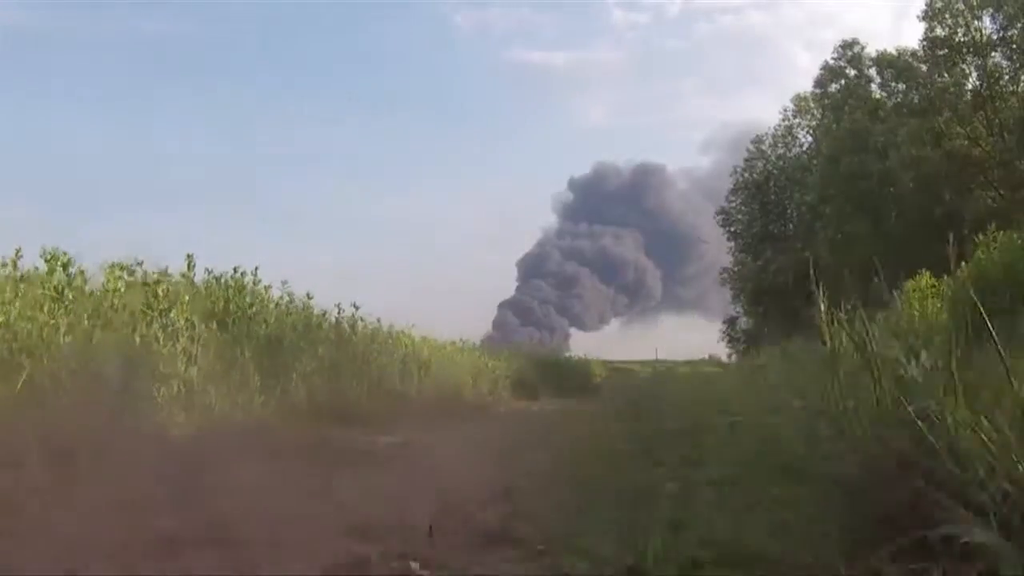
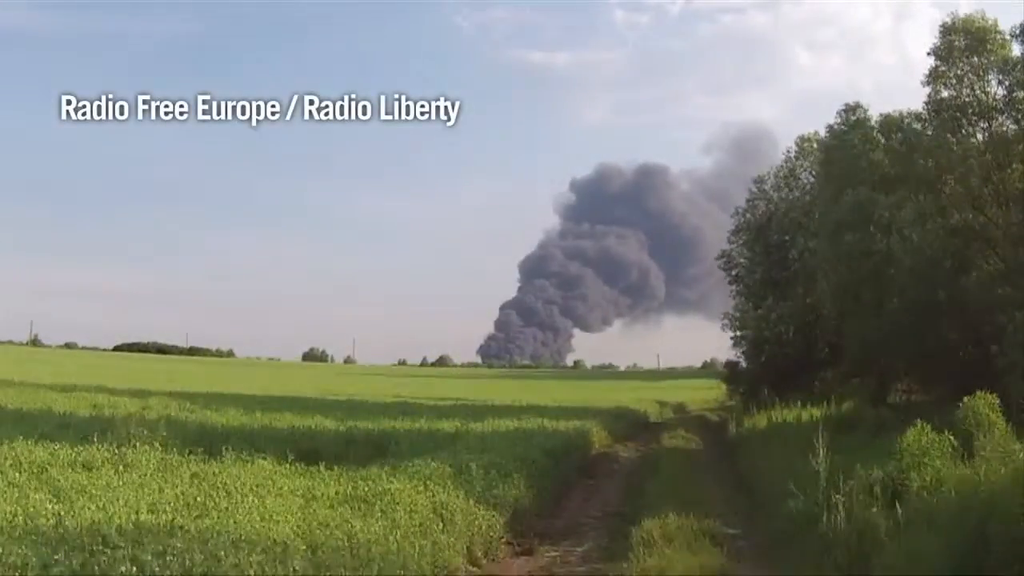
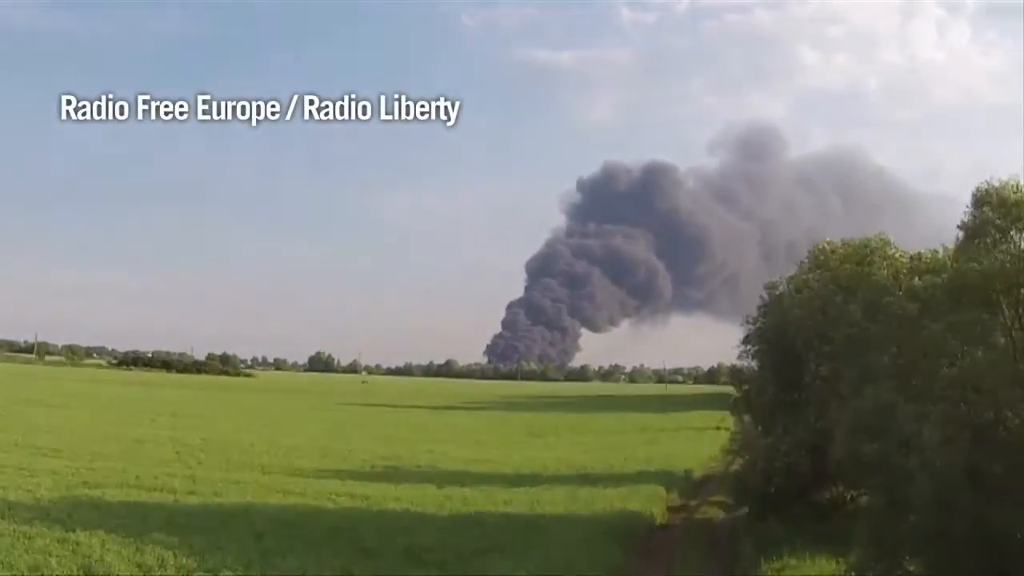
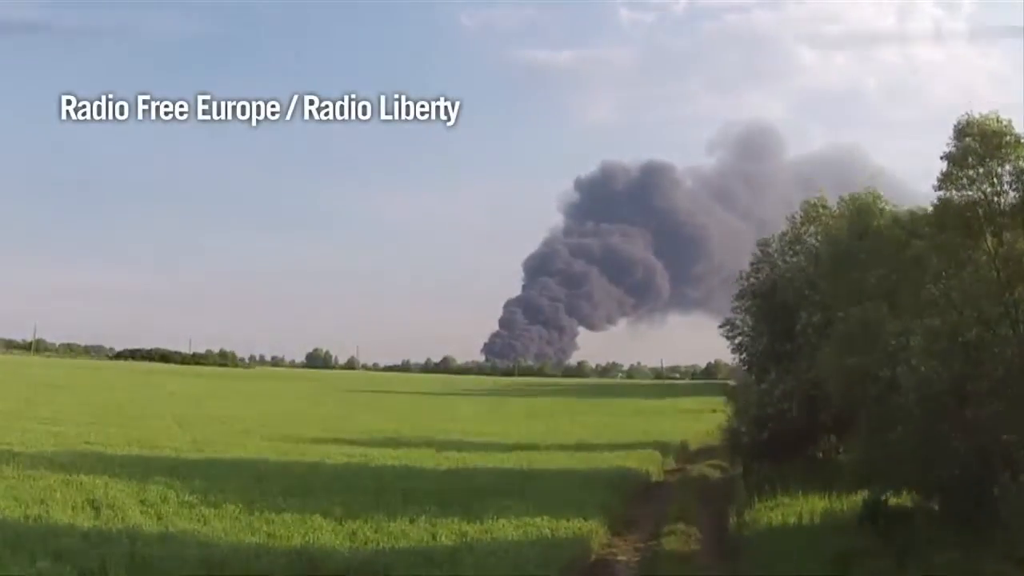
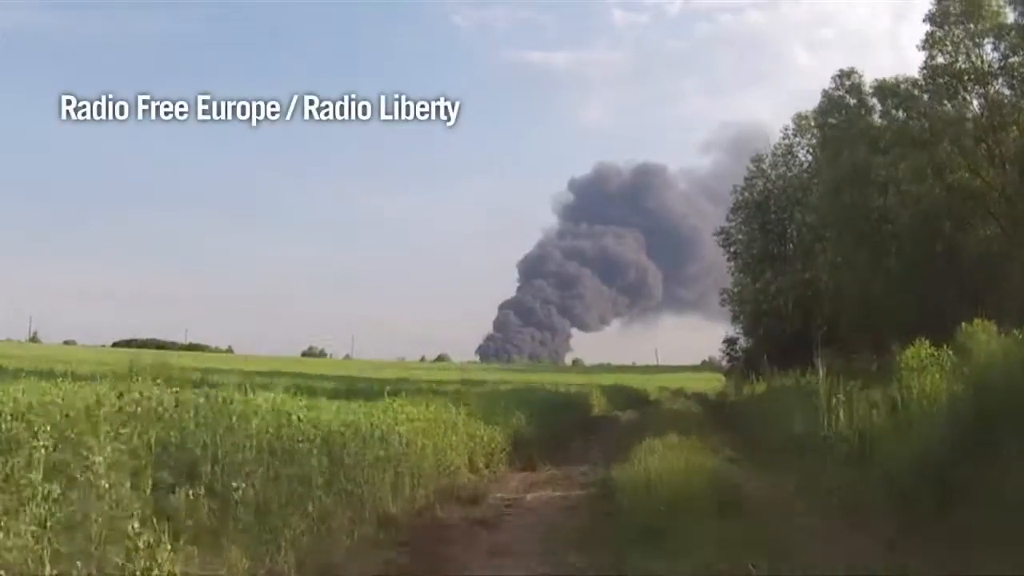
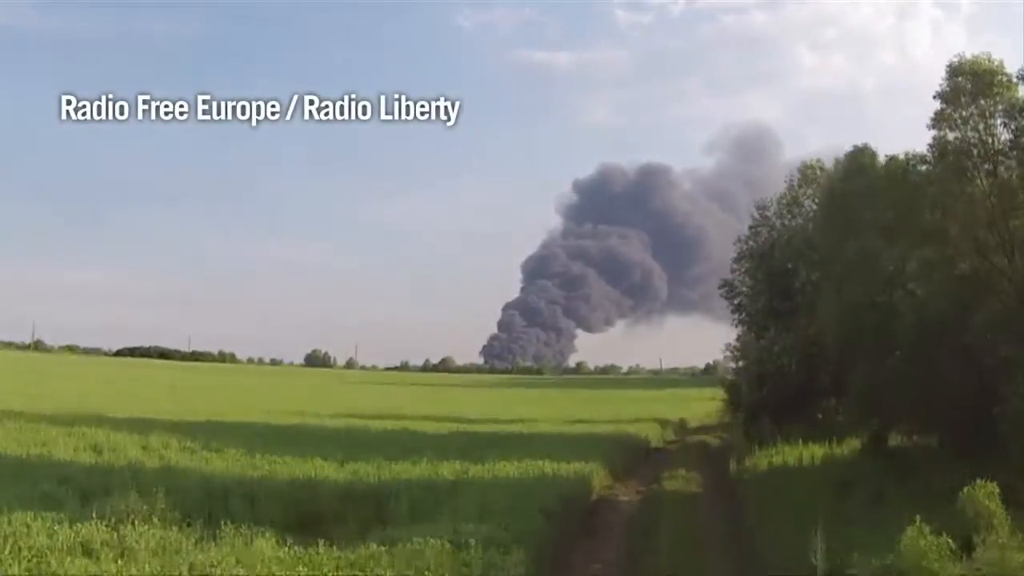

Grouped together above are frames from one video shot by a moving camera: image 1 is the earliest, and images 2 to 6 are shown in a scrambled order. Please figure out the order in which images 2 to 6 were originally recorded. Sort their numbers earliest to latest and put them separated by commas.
5, 2, 6, 4, 3
